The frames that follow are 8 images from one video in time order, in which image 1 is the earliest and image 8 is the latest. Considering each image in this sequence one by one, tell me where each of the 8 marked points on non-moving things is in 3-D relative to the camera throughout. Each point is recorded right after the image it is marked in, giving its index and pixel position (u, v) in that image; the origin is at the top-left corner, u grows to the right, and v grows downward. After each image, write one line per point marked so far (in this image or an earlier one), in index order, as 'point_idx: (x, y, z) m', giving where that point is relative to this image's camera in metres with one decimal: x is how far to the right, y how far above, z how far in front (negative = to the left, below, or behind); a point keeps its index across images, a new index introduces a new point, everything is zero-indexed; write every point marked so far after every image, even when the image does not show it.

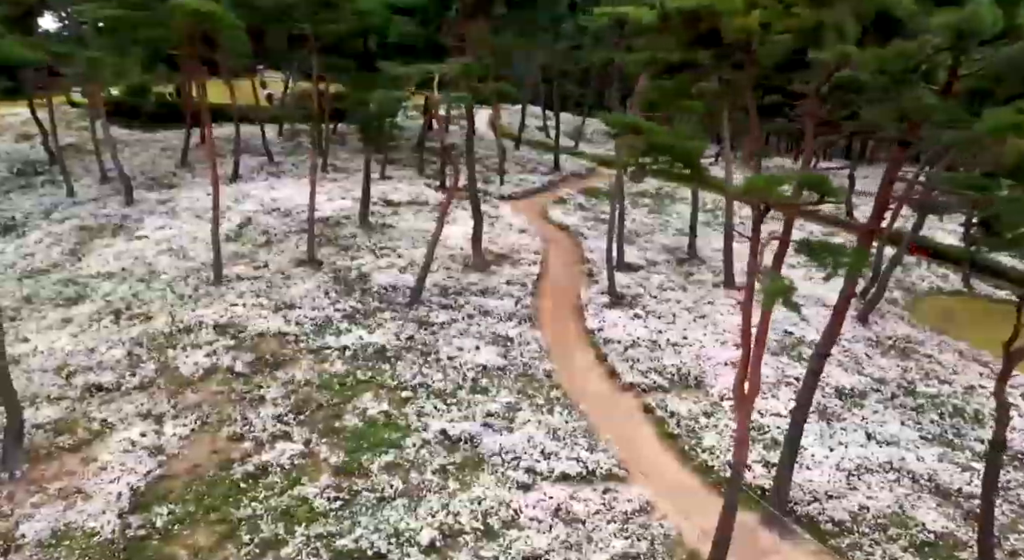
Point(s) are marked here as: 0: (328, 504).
0: (-3.4, -4.2, +13.2) m
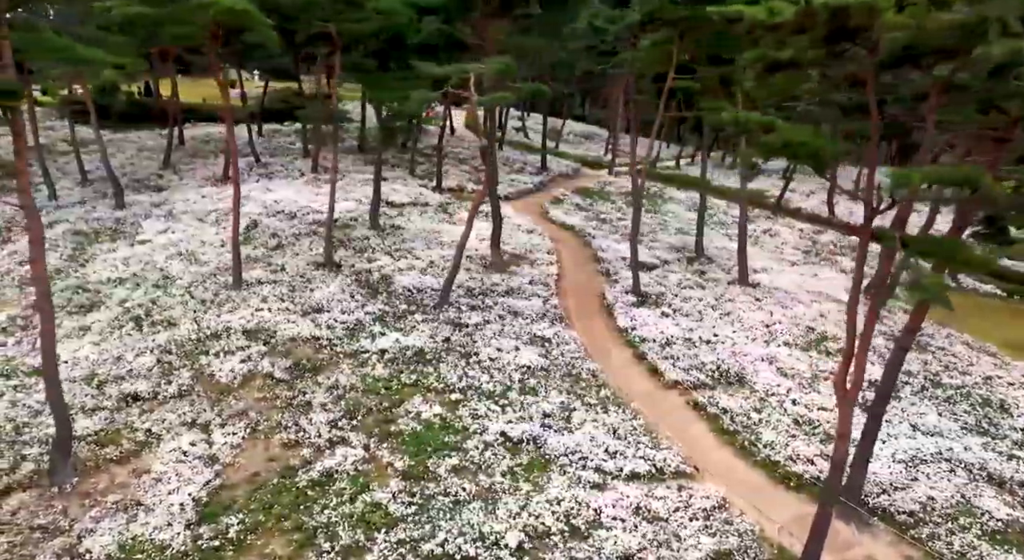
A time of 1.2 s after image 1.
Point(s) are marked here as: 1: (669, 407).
0: (-2.0, -4.2, +13.0) m
1: (+3.8, -3.1, +17.2) m
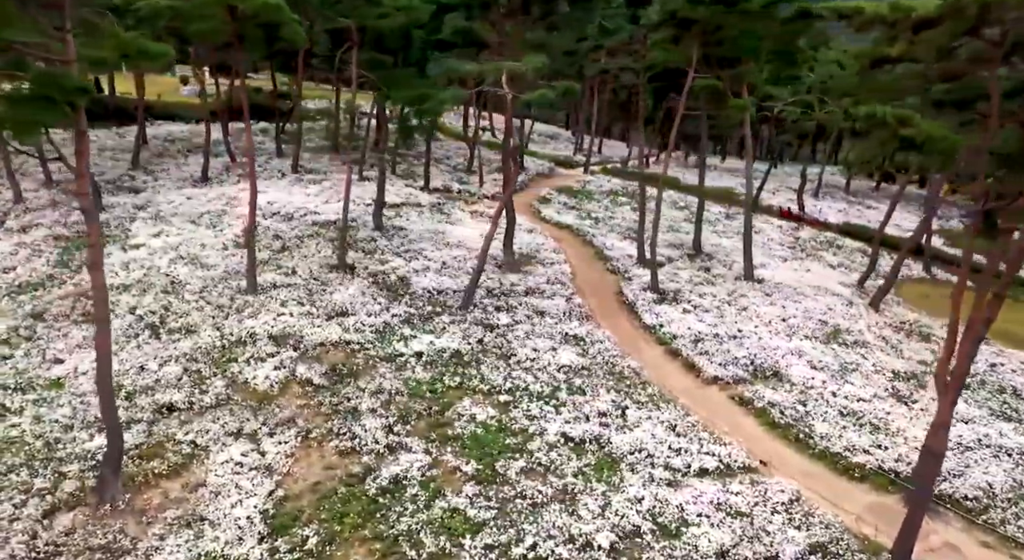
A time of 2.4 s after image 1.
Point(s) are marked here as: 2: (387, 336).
0: (-0.5, -4.2, +12.7) m
1: (+5.0, -3.1, +17.3) m
2: (-3.5, -1.5, +19.8) m
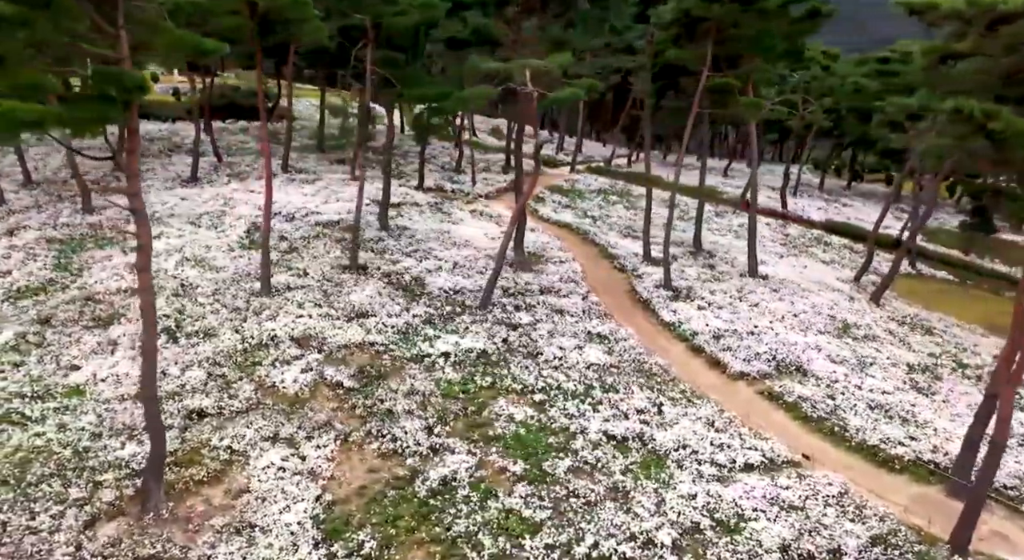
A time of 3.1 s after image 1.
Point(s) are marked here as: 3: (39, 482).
0: (+0.5, -4.2, +12.6) m
1: (+5.8, -3.0, +17.5) m
2: (-2.8, -1.5, +19.5) m
3: (-9.2, -3.9, +13.7) m
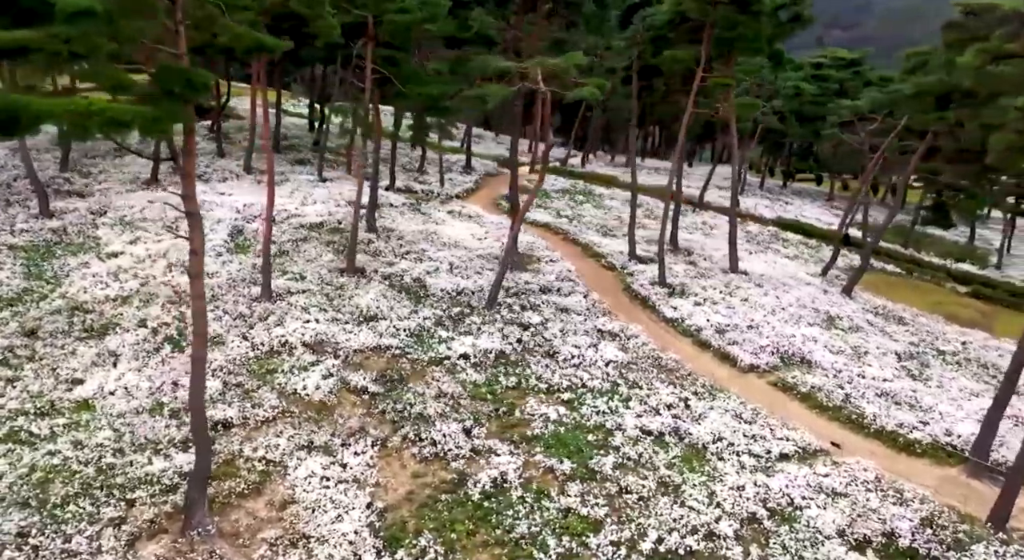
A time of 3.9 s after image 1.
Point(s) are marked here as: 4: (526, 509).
0: (+1.5, -4.2, +12.7) m
1: (+6.4, -2.9, +18.0) m
2: (-2.4, -1.6, +19.3) m
3: (-8.2, -4.1, +12.9) m
4: (+0.2, -4.2, +12.8) m
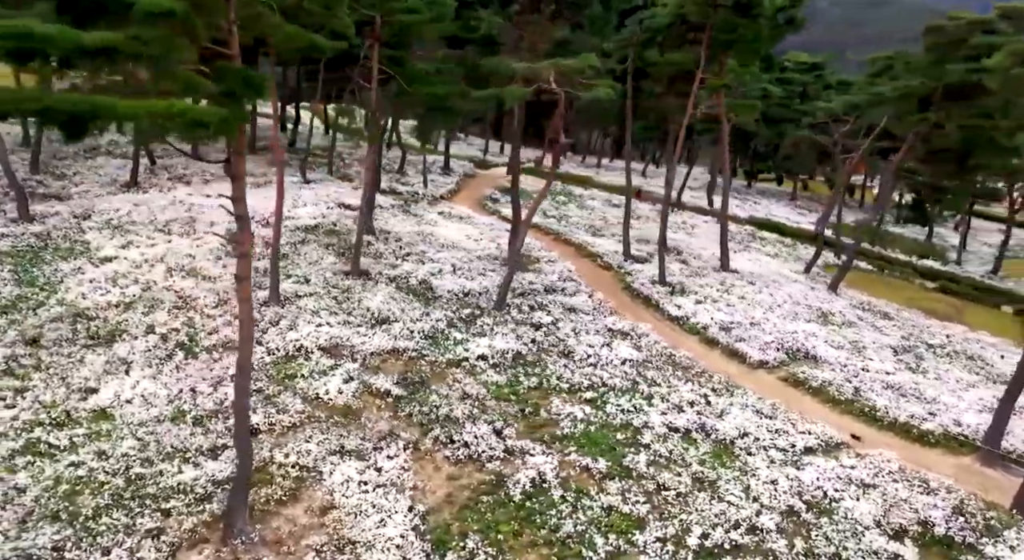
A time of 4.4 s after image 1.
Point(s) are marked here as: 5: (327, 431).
0: (+2.3, -4.2, +12.9) m
1: (+6.8, -2.8, +18.4) m
2: (-2.0, -1.6, +19.3) m
3: (-7.4, -4.2, +12.5) m
4: (+1.0, -4.2, +12.9) m
5: (-4.0, -3.2, +15.0) m
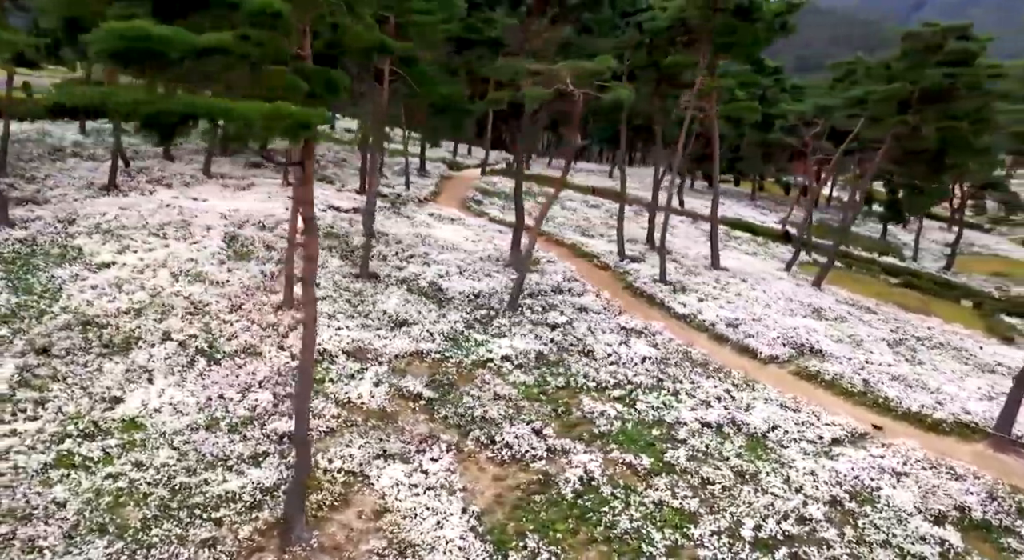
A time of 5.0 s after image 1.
0: (+3.3, -4.2, +13.2) m
1: (+7.5, -2.7, +19.0) m
2: (-1.4, -1.7, +19.3) m
3: (-6.3, -4.3, +12.3) m
4: (+2.0, -4.2, +13.2) m
5: (-3.1, -3.3, +14.9) m
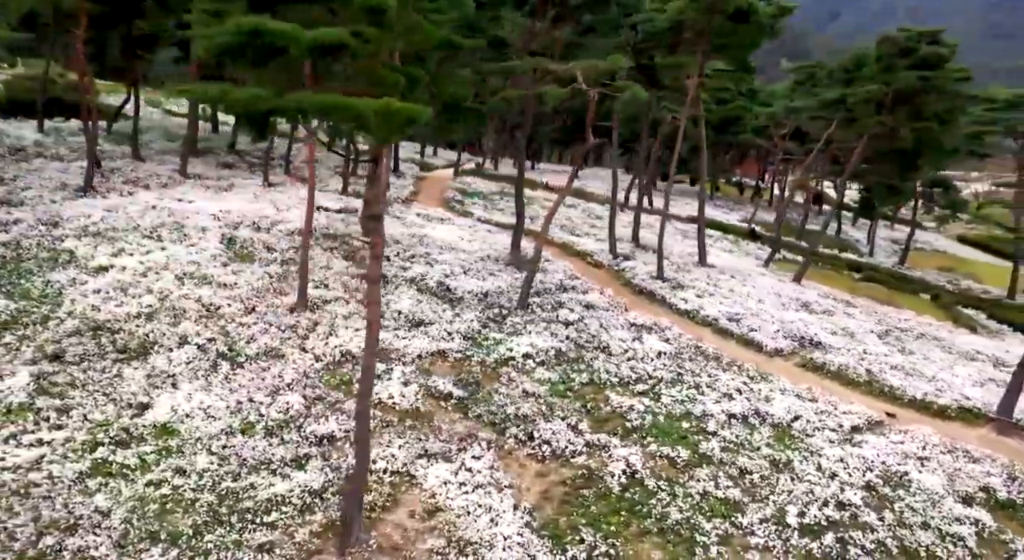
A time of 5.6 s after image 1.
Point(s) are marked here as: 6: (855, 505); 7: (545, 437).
0: (+4.2, -4.1, +13.6) m
1: (+8.0, -2.6, +19.7) m
2: (-0.9, -1.7, +19.4) m
3: (-5.3, -4.3, +12.1) m
4: (+2.9, -4.1, +13.5) m
5: (-2.3, -3.3, +14.9) m
6: (+6.4, -4.2, +13.3) m
7: (+0.7, -3.4, +15.2) m
